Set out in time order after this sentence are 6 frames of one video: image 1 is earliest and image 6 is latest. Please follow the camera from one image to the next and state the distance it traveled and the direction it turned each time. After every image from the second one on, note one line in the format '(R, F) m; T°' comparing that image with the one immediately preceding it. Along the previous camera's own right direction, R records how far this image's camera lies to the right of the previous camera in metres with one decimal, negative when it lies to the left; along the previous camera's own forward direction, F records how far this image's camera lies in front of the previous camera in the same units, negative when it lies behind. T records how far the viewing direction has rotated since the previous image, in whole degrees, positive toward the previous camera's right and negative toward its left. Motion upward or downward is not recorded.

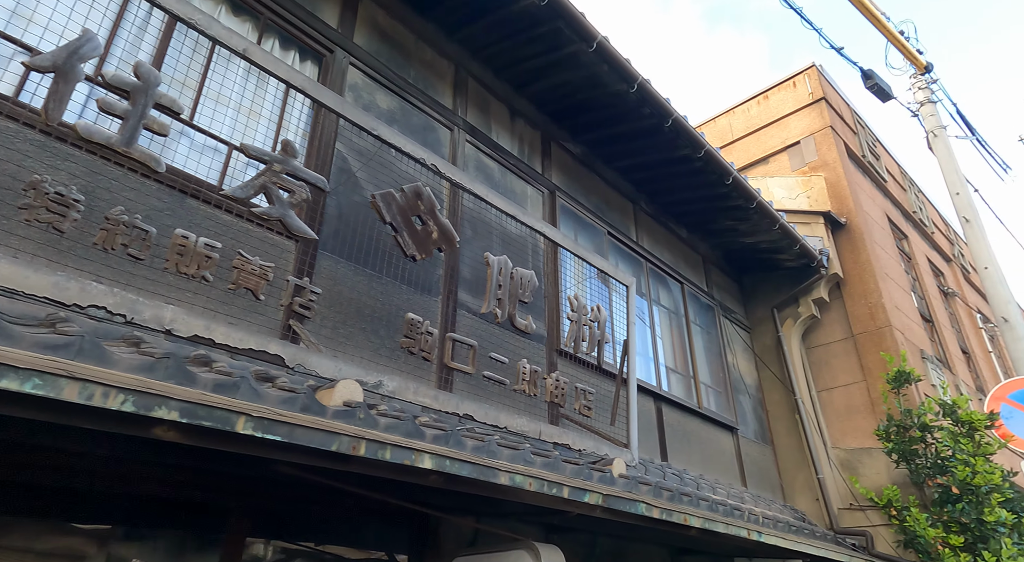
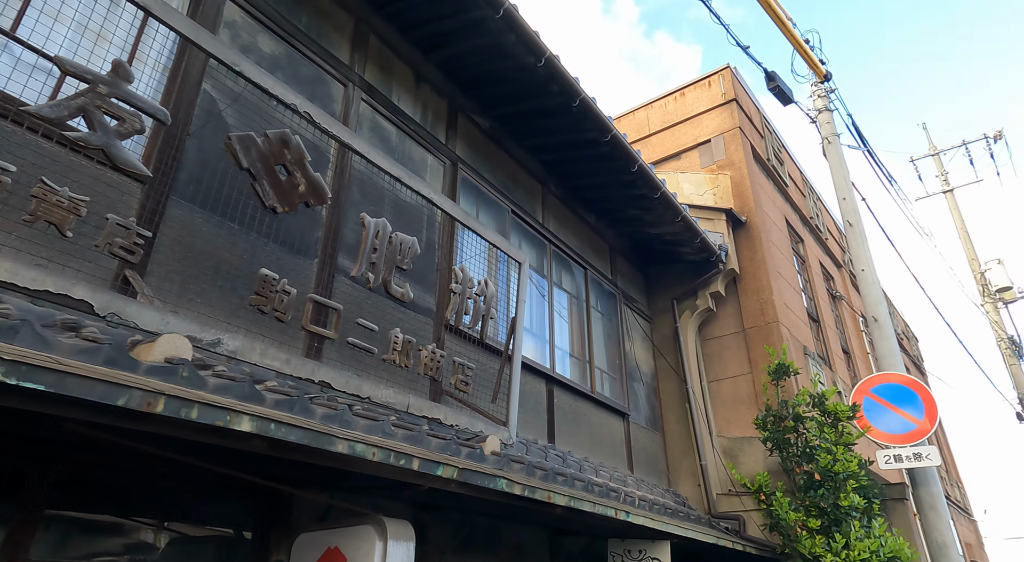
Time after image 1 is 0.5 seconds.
(+0.2, +0.1) m; +7°
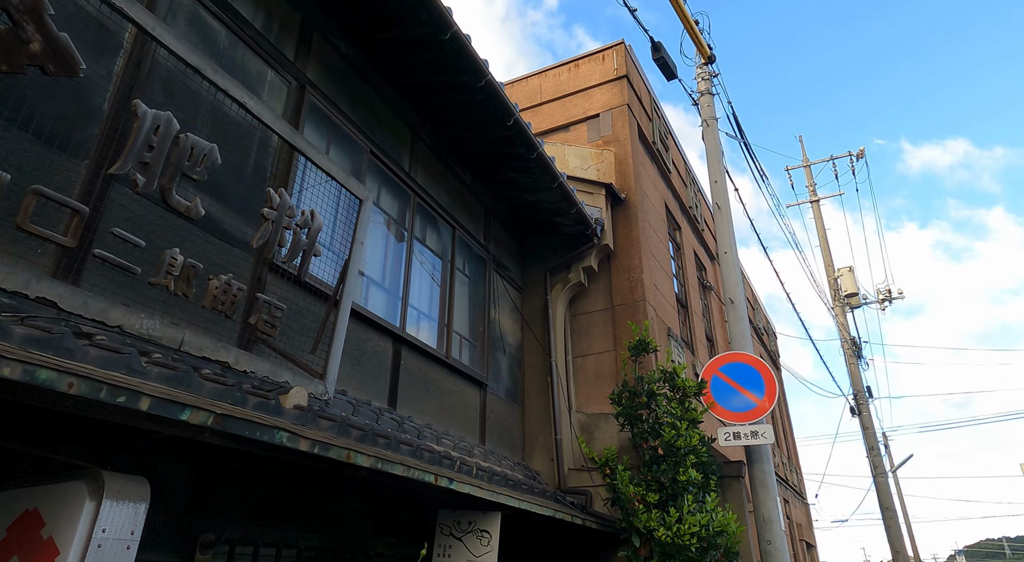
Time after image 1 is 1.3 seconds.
(+0.4, +0.5) m; +9°
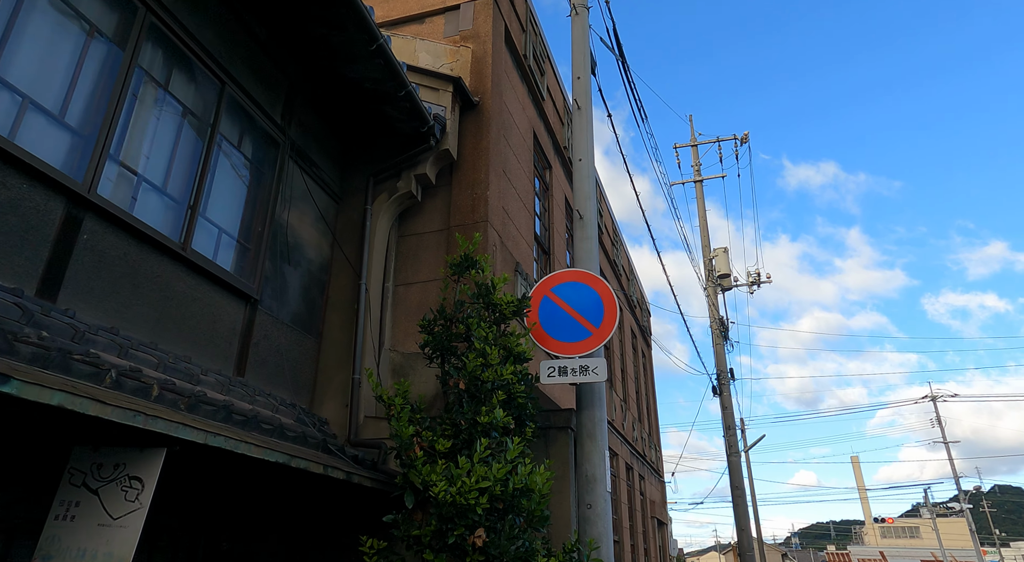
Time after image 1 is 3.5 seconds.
(+0.9, +1.7) m; +9°
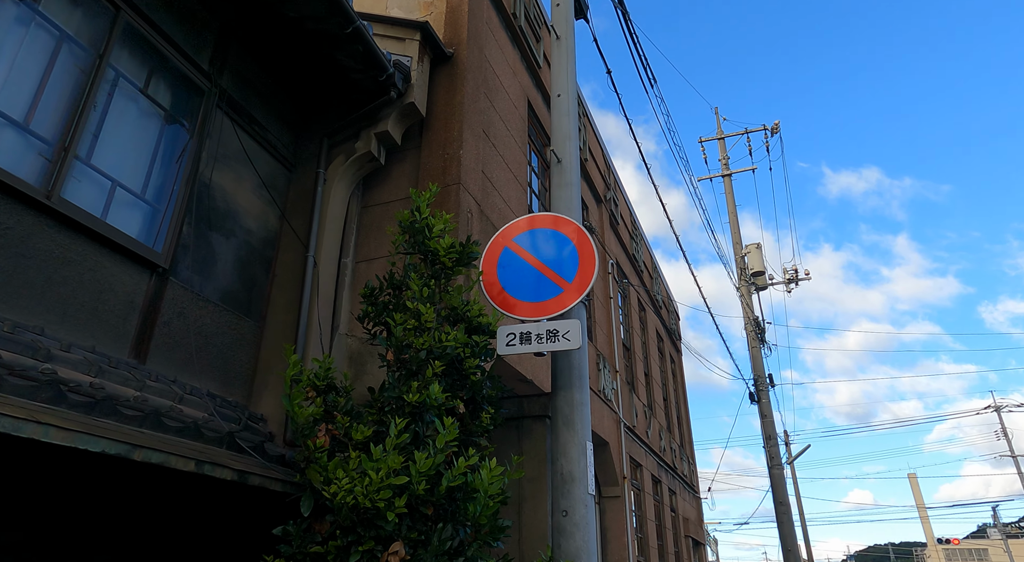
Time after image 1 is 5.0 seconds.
(+0.5, +1.2) m; -3°
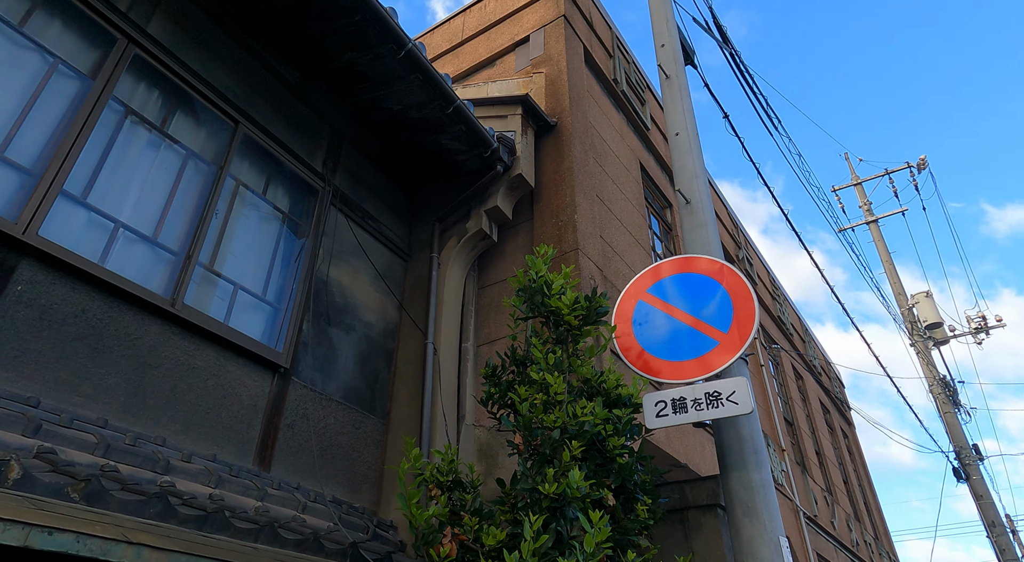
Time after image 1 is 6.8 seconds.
(0.0, +0.6) m; -10°
